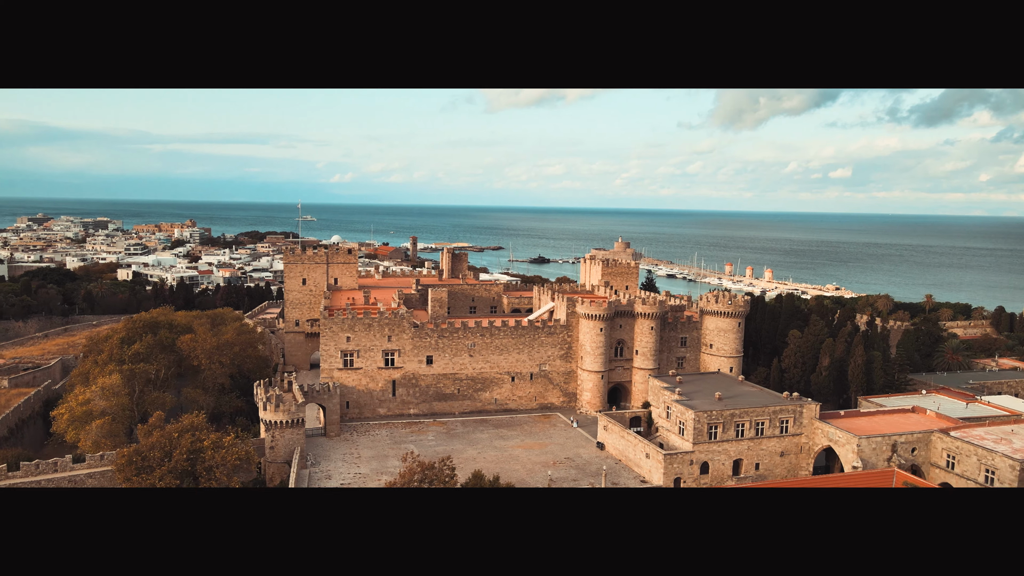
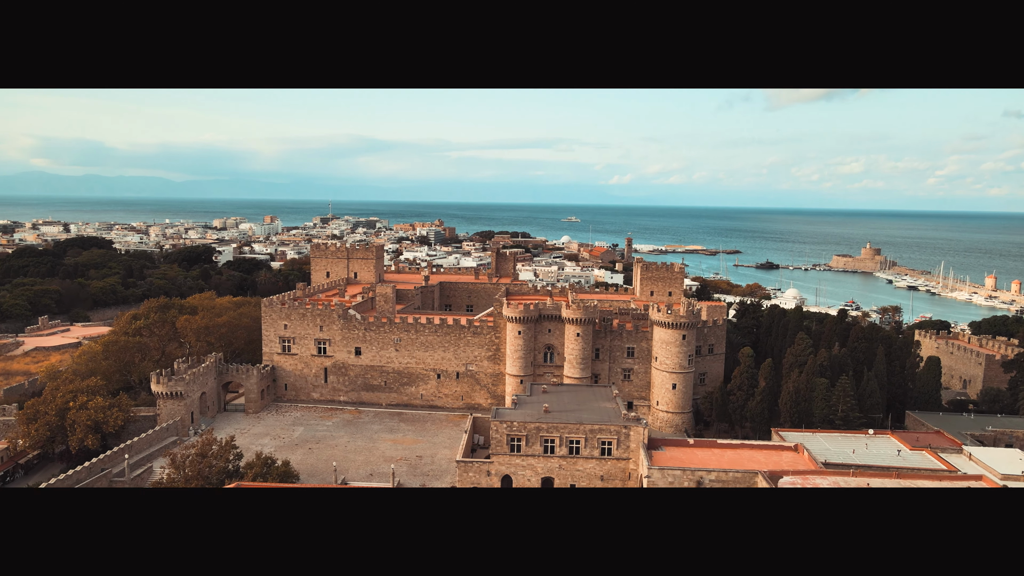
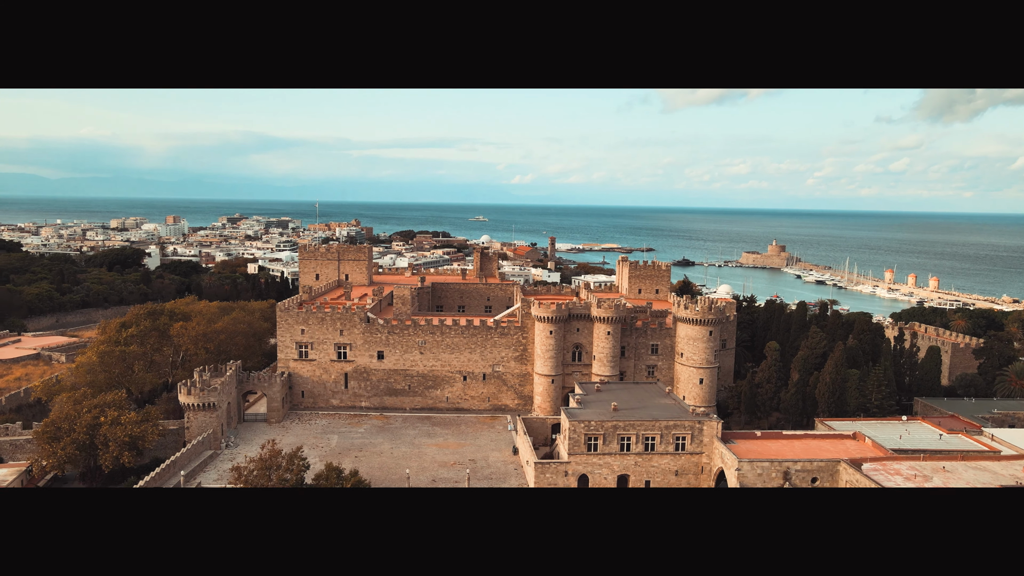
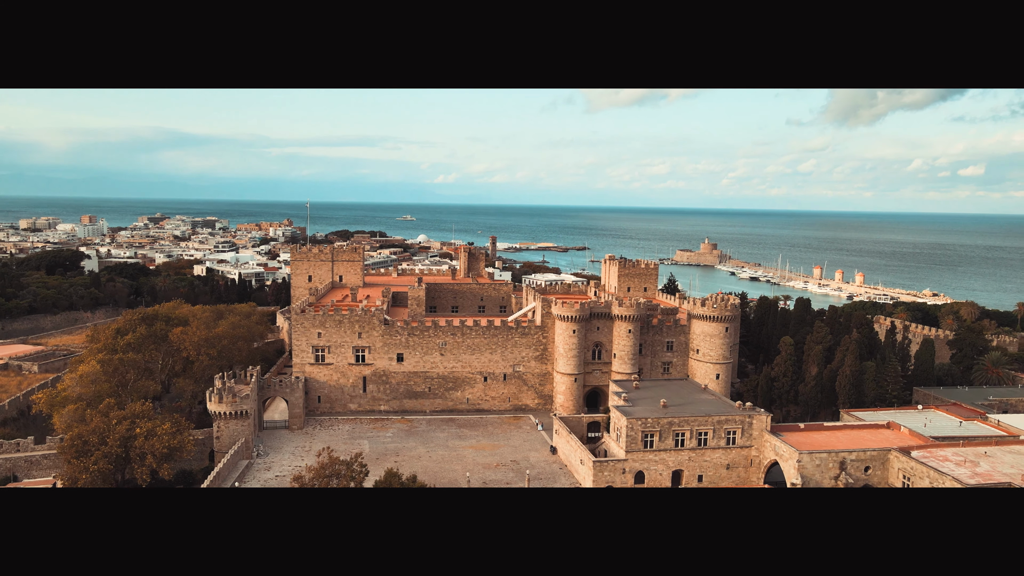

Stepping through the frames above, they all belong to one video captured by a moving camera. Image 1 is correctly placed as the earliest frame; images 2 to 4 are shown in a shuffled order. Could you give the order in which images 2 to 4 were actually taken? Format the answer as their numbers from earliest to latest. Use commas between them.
4, 3, 2
